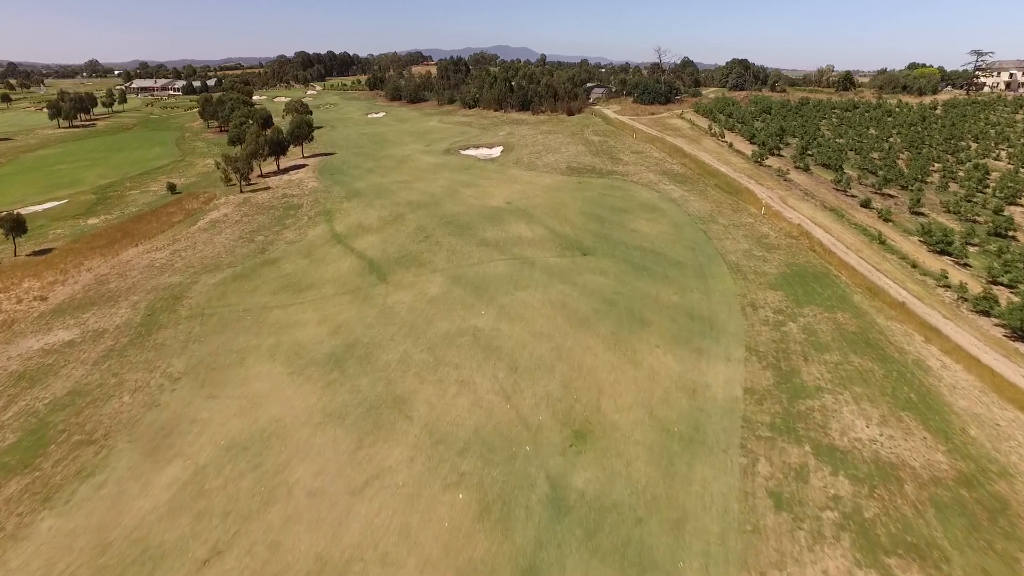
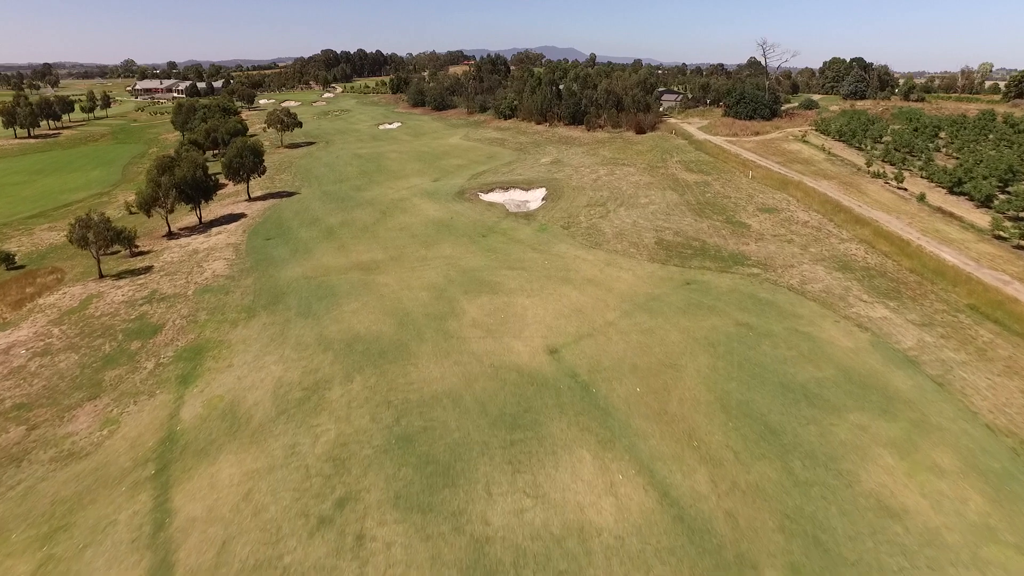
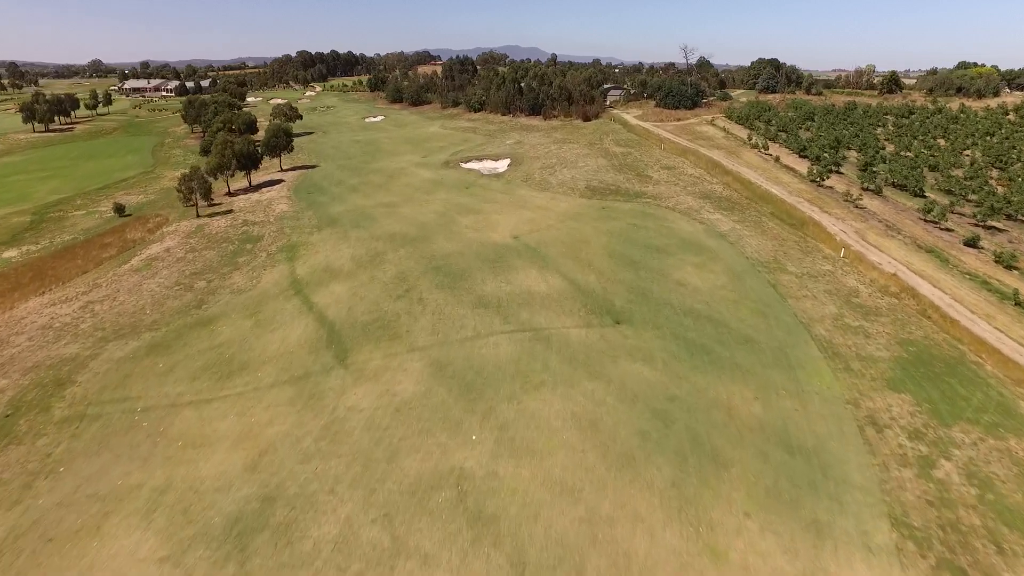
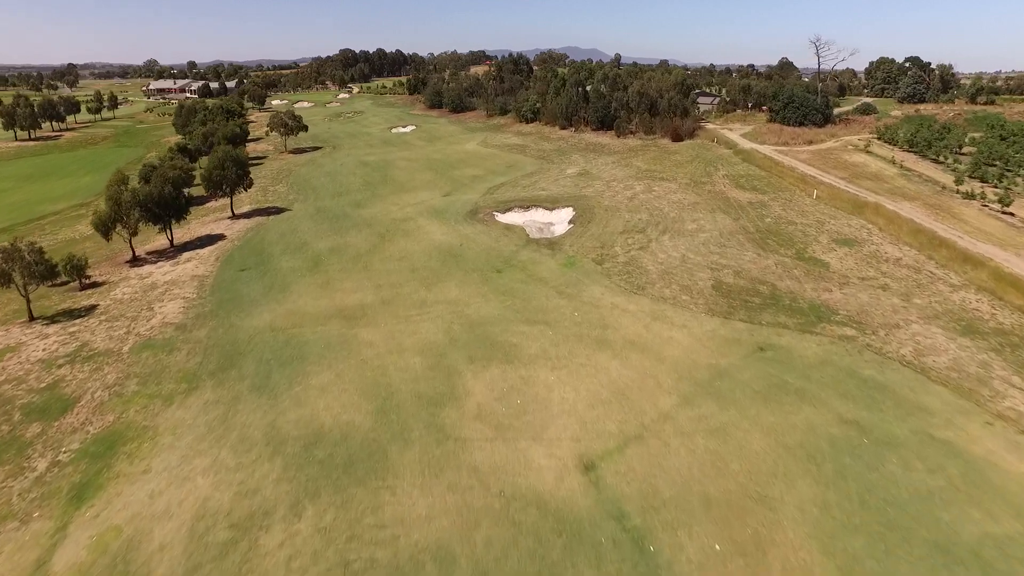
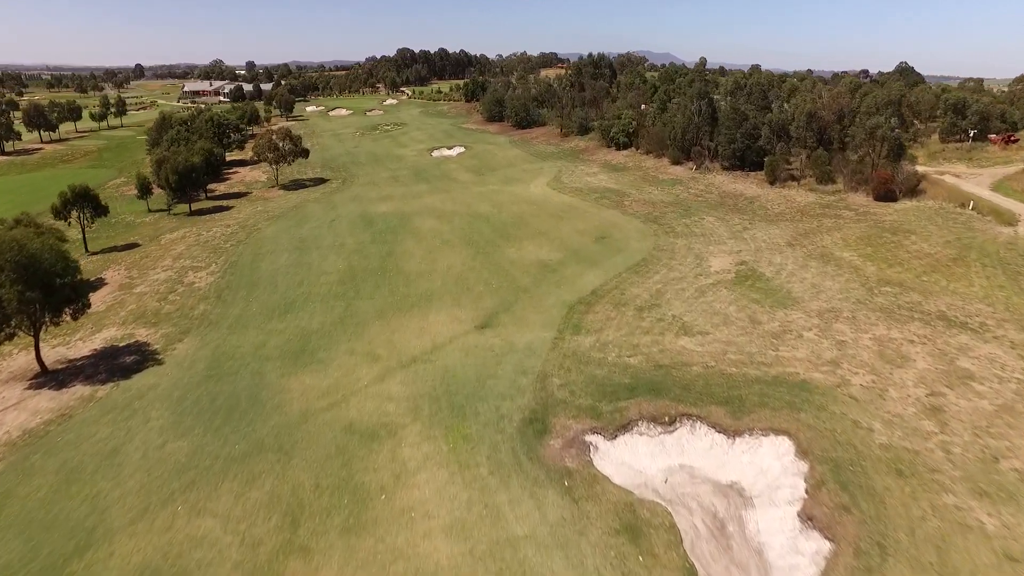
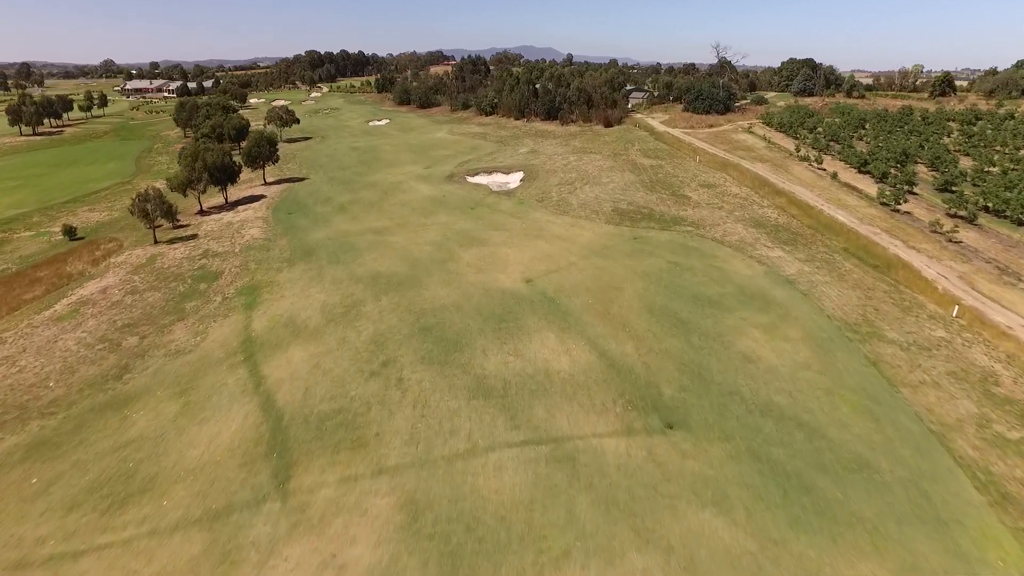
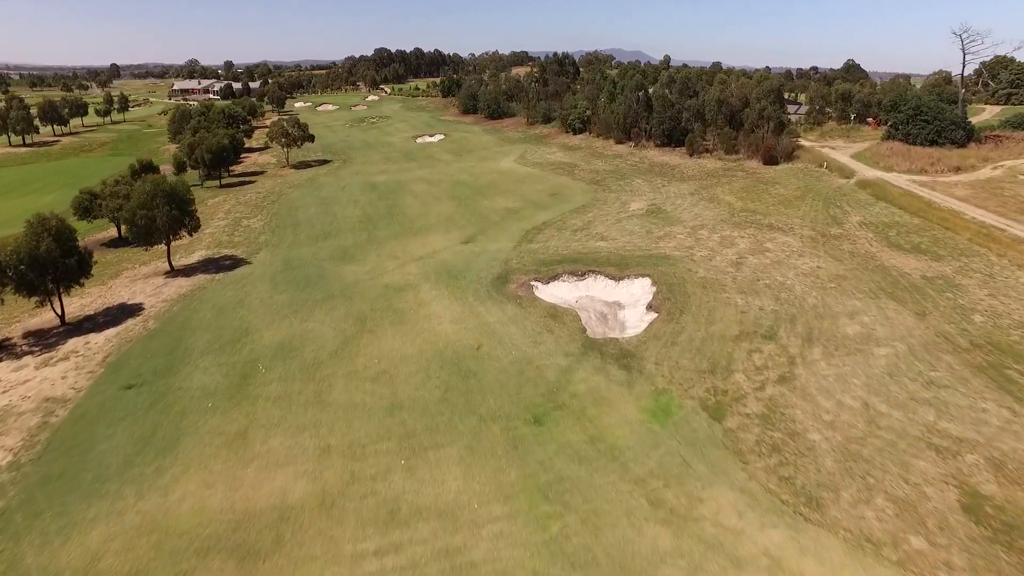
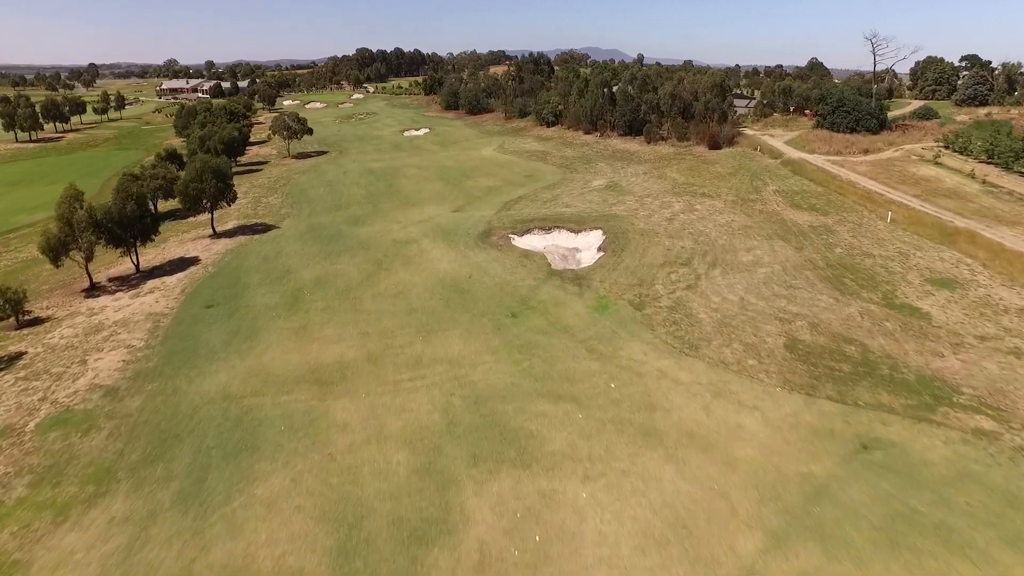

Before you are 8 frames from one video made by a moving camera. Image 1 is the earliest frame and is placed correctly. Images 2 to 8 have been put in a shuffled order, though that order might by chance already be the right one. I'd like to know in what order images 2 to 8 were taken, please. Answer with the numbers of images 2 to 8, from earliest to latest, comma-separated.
3, 6, 2, 4, 8, 7, 5
